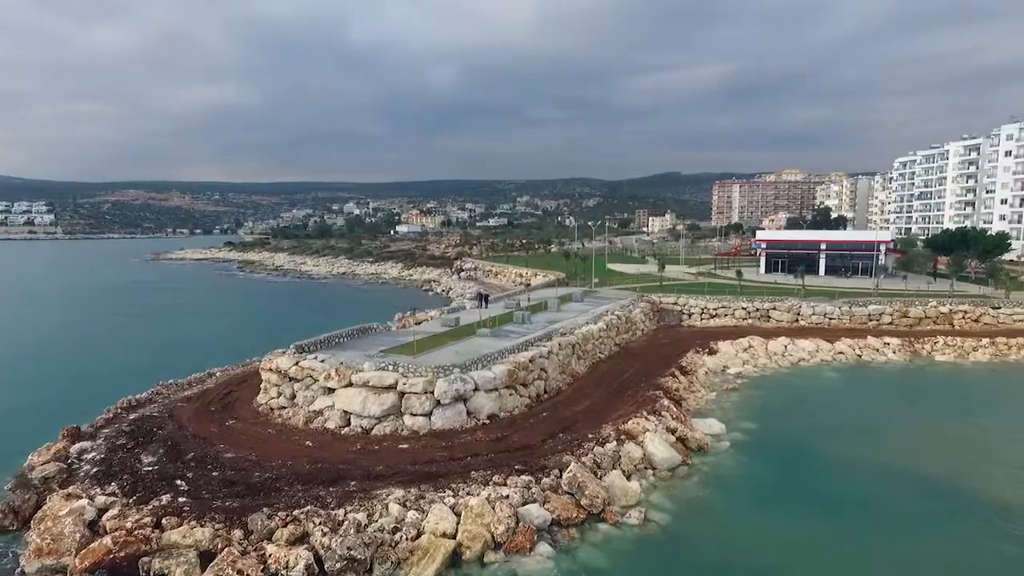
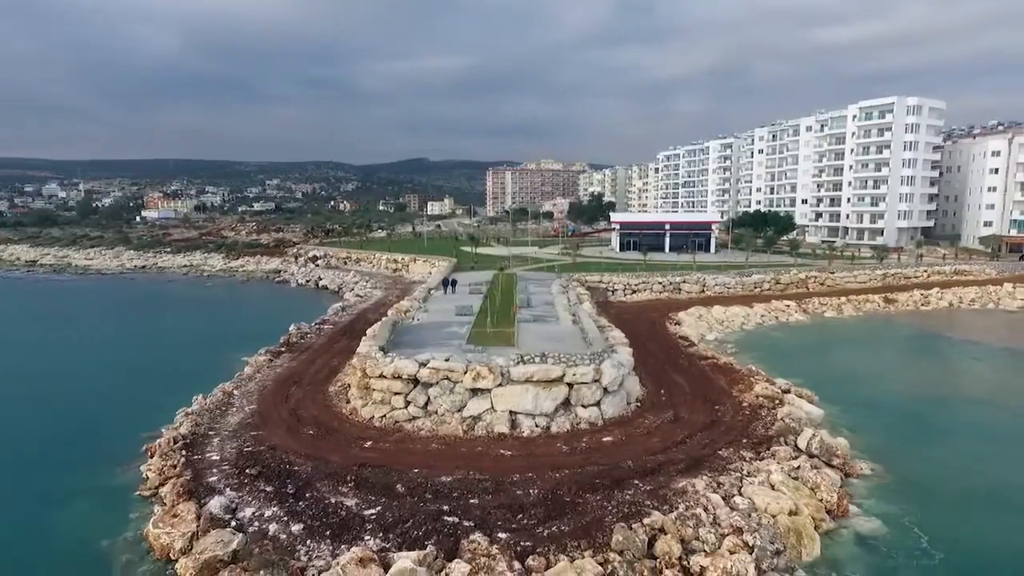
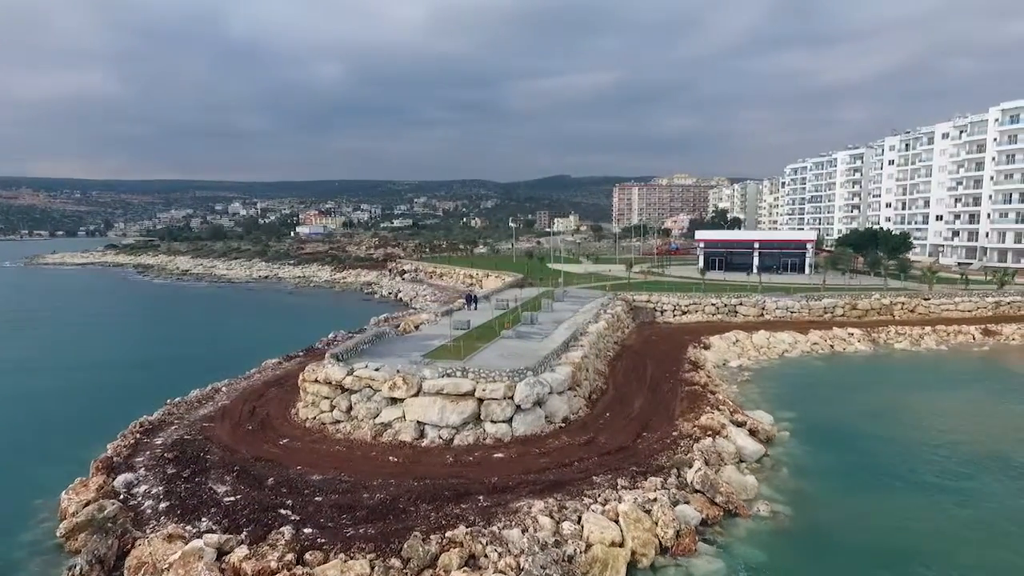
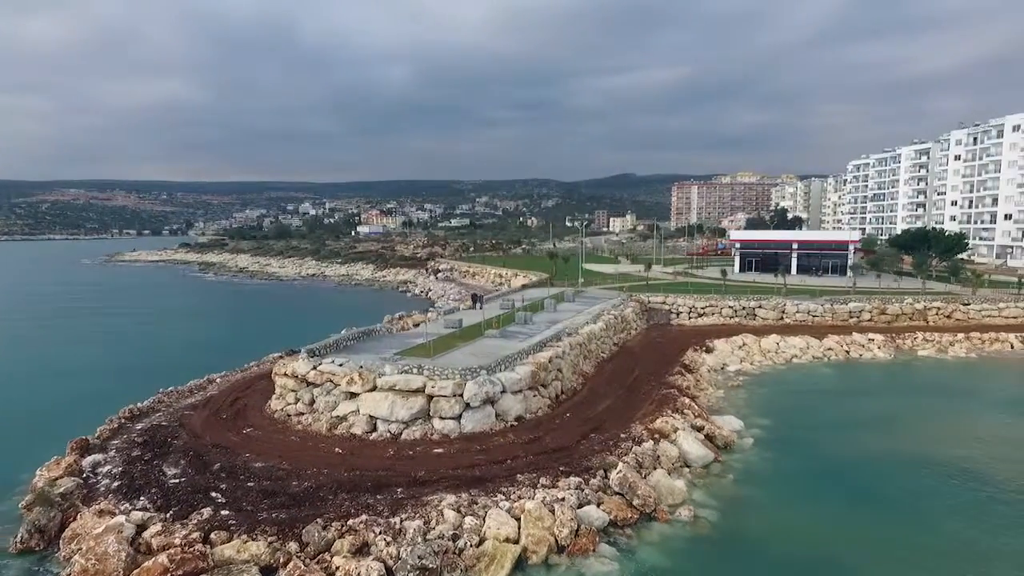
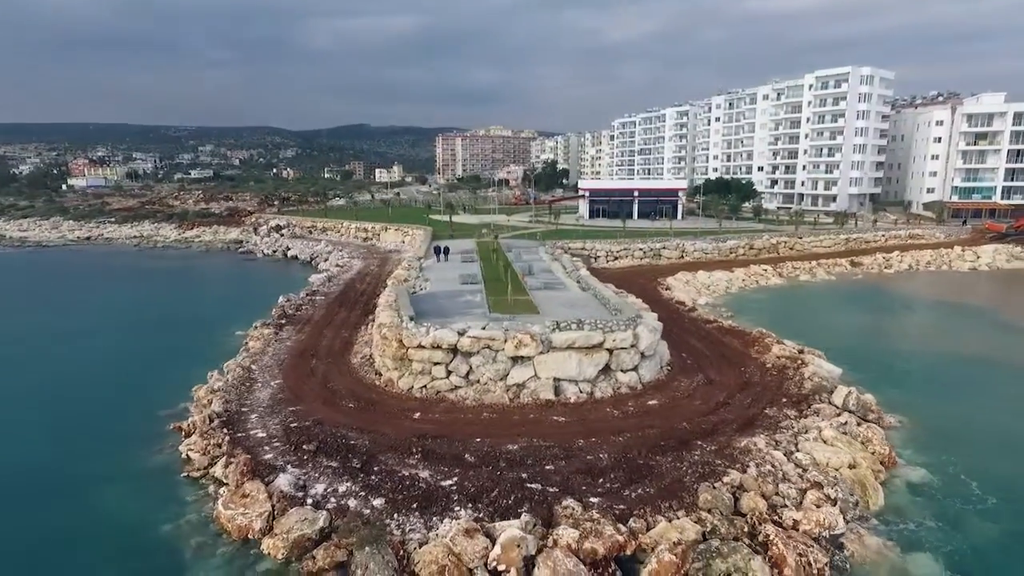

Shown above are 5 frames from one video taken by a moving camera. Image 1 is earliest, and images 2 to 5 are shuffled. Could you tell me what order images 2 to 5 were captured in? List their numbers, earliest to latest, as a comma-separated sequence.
4, 3, 2, 5
